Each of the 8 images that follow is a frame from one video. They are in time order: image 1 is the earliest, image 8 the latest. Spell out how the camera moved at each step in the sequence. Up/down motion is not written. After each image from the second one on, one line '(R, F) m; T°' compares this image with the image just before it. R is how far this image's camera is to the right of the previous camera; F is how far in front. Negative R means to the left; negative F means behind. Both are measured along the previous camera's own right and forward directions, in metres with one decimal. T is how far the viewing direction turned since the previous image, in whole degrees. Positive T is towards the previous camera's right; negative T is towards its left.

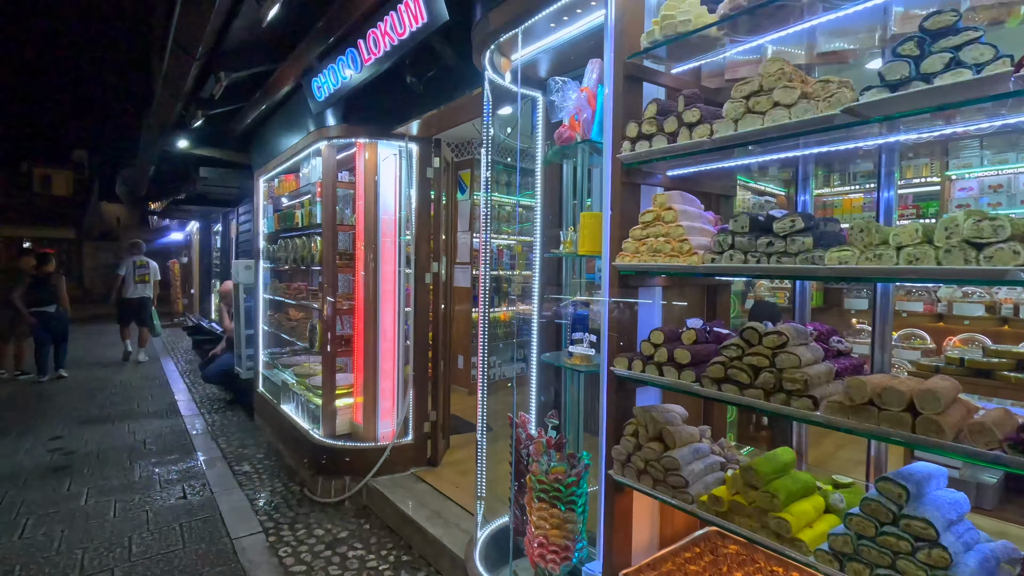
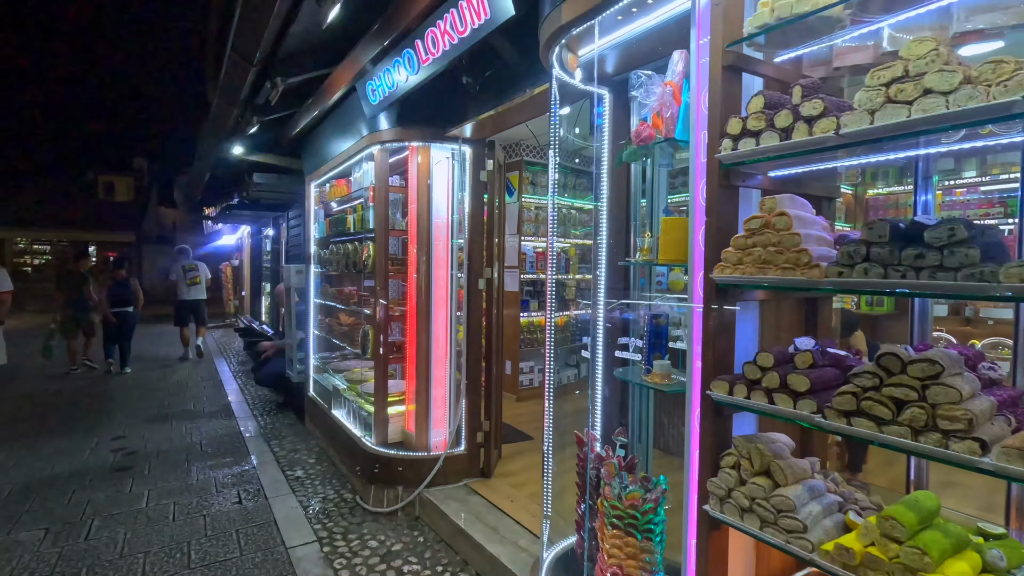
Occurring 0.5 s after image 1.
(-0.1, +0.1) m; -4°
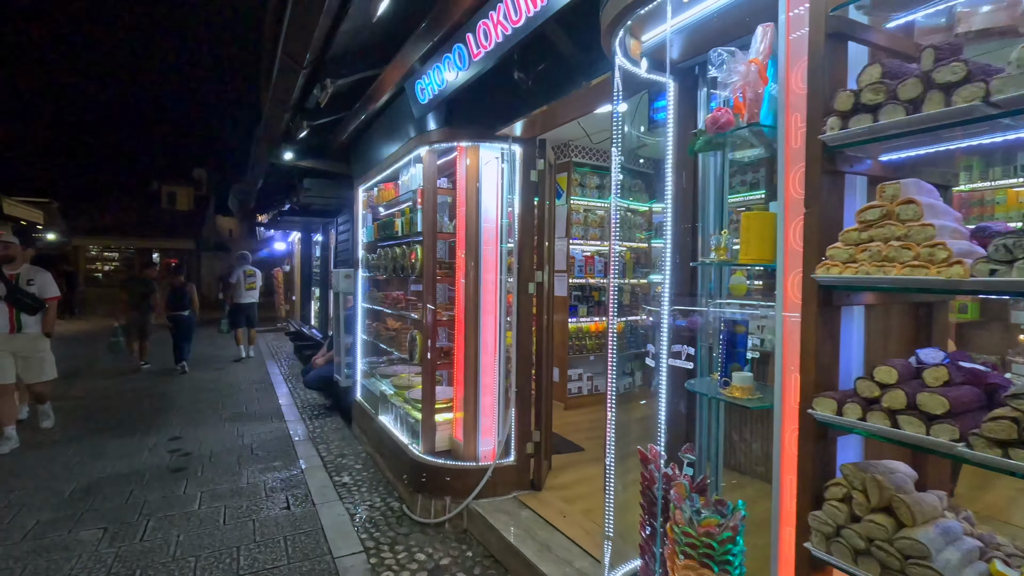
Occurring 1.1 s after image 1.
(-0.1, +0.1) m; -5°
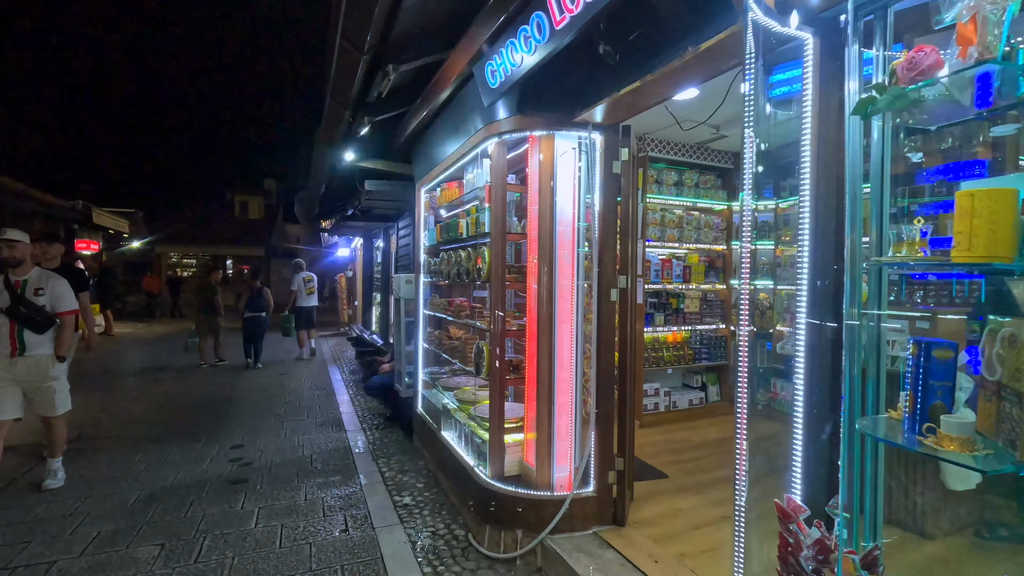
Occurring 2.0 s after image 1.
(-0.1, +0.4) m; -6°
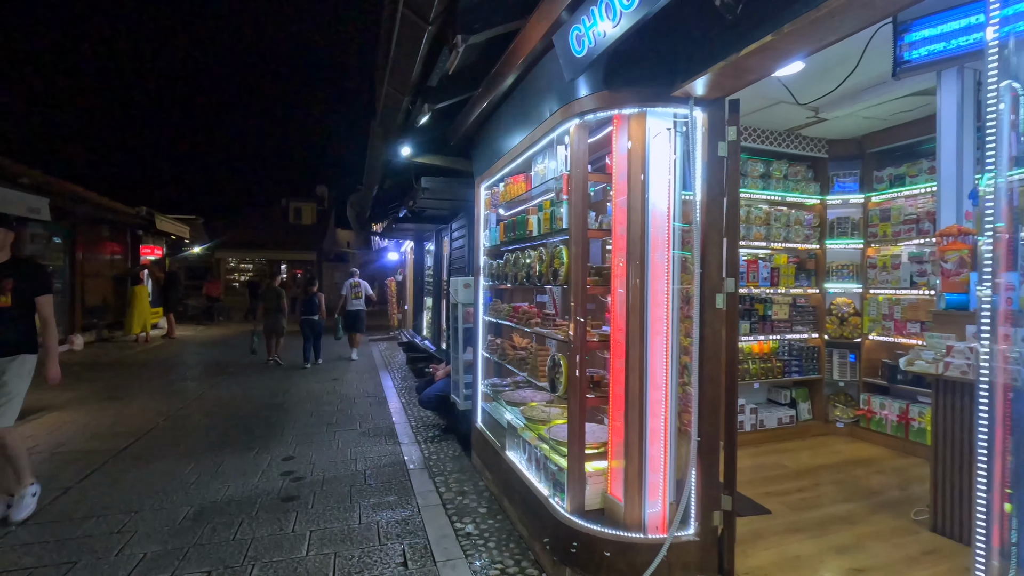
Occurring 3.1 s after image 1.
(-0.2, +0.4) m; -5°
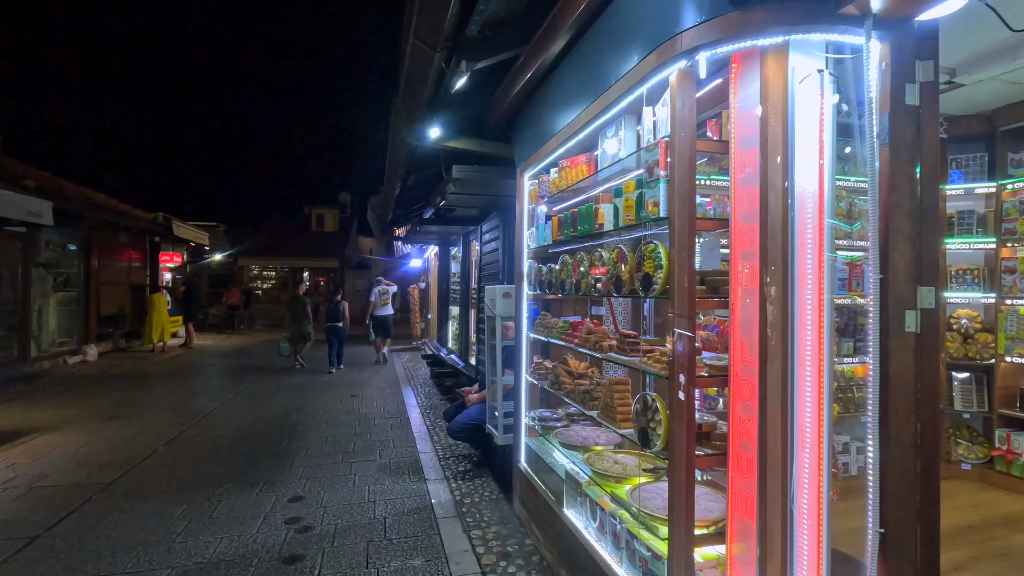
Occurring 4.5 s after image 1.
(-0.2, +0.8) m; -2°
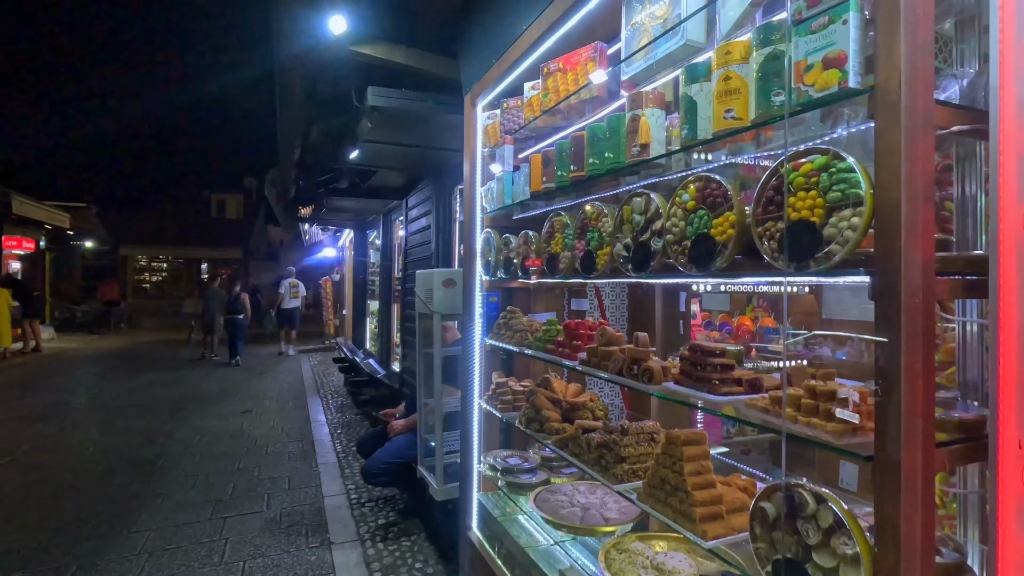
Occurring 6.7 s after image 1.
(-0.1, +1.3) m; +8°
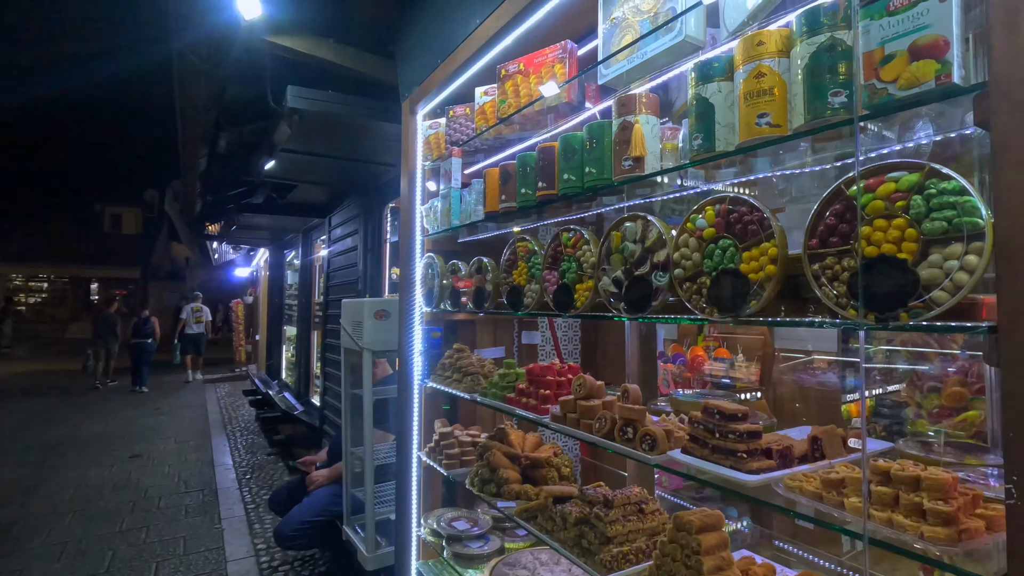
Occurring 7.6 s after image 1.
(-0.1, +0.3) m; +8°
